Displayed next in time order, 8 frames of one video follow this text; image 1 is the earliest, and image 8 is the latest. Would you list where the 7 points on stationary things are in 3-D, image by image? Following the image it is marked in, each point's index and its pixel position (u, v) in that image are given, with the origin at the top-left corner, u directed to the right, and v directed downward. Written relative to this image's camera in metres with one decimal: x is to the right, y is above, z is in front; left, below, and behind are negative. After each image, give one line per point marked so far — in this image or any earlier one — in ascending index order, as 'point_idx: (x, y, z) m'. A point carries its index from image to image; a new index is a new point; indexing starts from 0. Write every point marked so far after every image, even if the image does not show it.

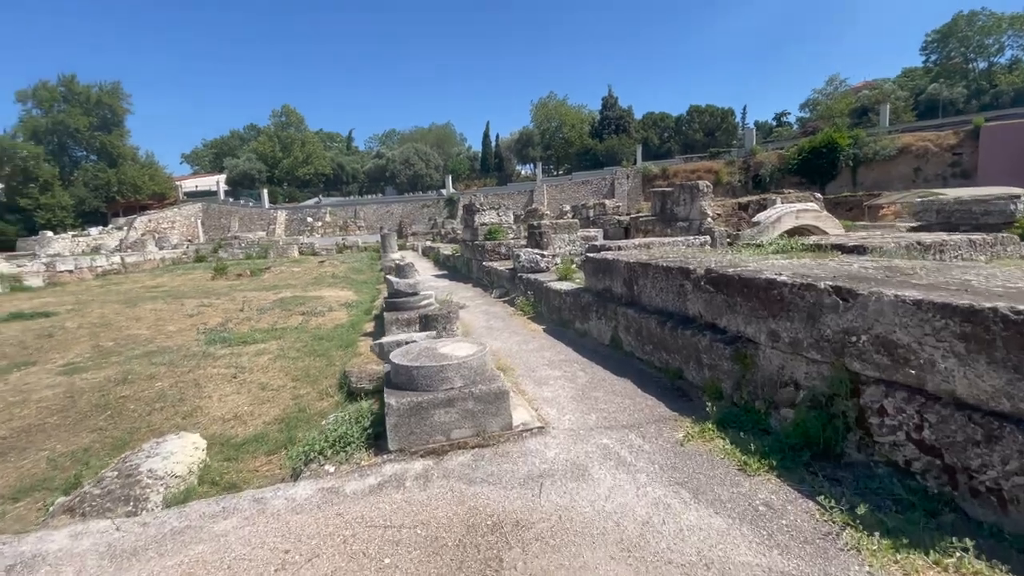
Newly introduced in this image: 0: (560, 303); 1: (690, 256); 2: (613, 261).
0: (+0.7, -0.2, +6.9) m
1: (+2.0, +0.4, +5.2) m
2: (+1.2, +0.3, +5.6) m
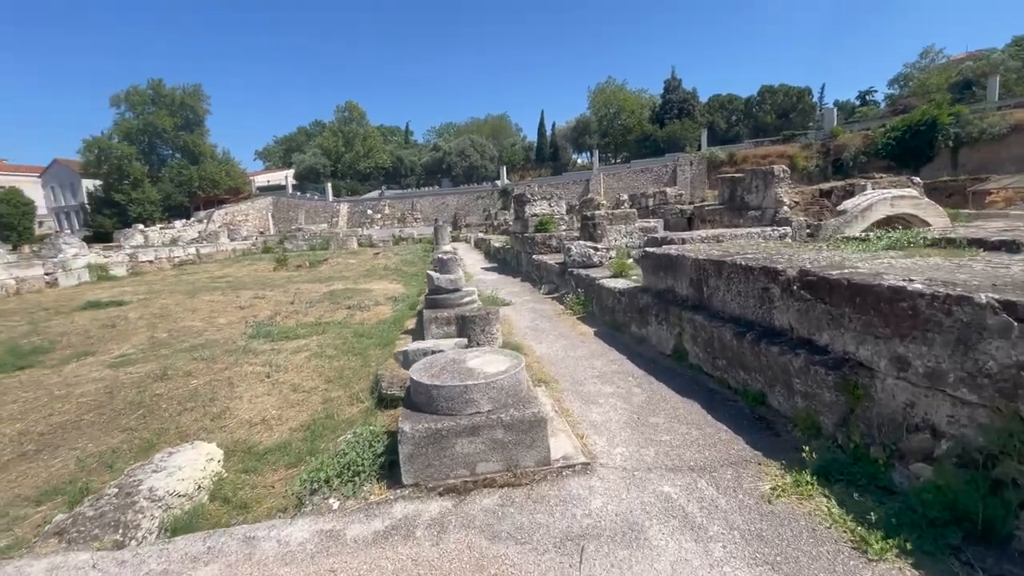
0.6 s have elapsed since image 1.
0: (+1.3, -0.2, +6.1) m
1: (+2.4, +0.3, +4.3) m
2: (+1.7, +0.3, +4.8) m
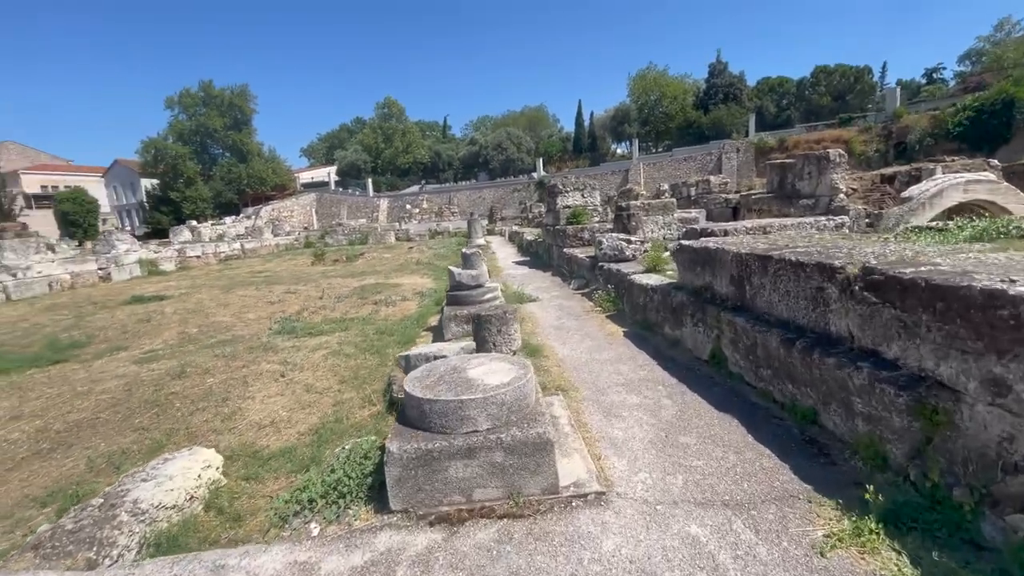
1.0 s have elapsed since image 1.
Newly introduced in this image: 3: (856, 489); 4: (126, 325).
0: (+1.6, -0.1, +5.7) m
1: (+2.5, +0.3, +3.8) m
2: (+1.9, +0.3, +4.3) m
3: (+1.8, -1.0, +2.4) m
4: (-7.1, -0.7, +8.6) m
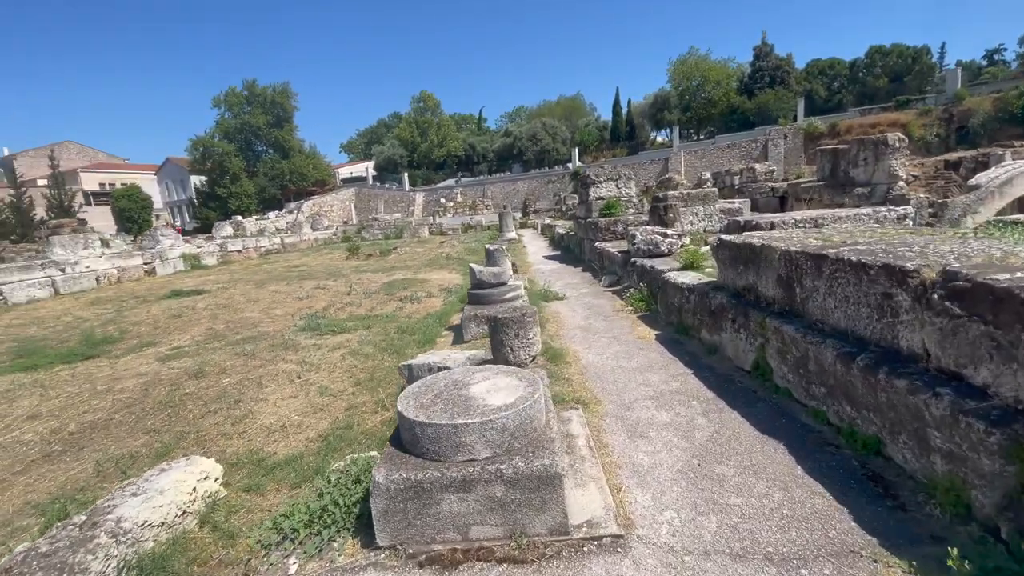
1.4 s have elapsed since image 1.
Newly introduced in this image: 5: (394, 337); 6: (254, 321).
0: (+1.9, -0.1, +5.2) m
1: (+2.6, +0.3, +3.2) m
2: (+2.0, +0.3, +3.8) m
3: (+1.8, -1.1, +2.0) m
4: (-6.6, -0.6, +8.8) m
5: (-1.7, -0.7, +6.7) m
6: (-4.6, -0.6, +8.4) m
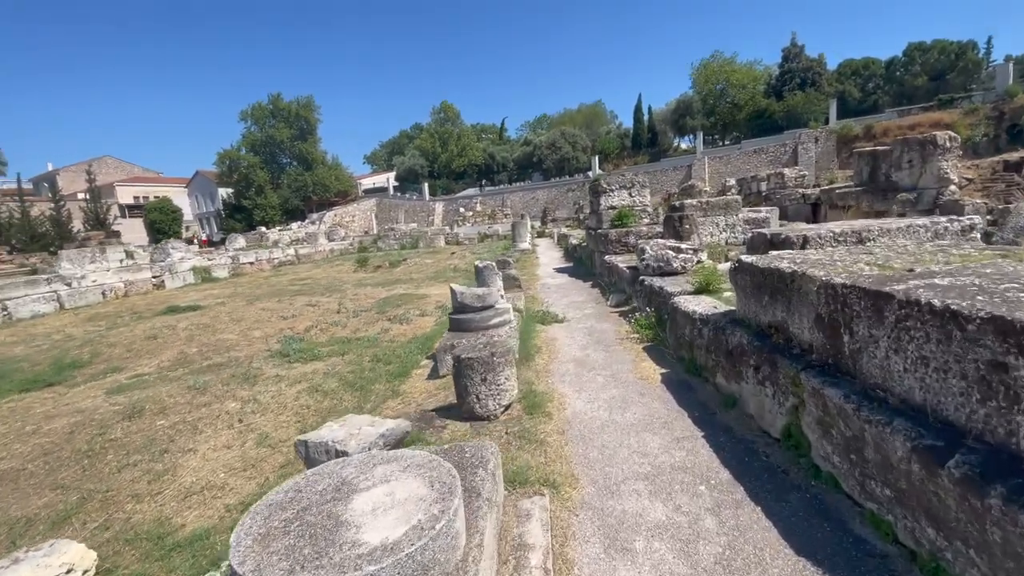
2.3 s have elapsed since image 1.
0: (+1.6, -0.4, +4.2) m
1: (+2.3, +0.1, +2.3) m
2: (+1.7, +0.1, +2.9) m
3: (+1.4, -1.3, +1.0) m
4: (-6.6, -0.9, +8.3) m
5: (-1.8, -1.0, +6.0) m
6: (-4.6, -0.9, +7.7) m
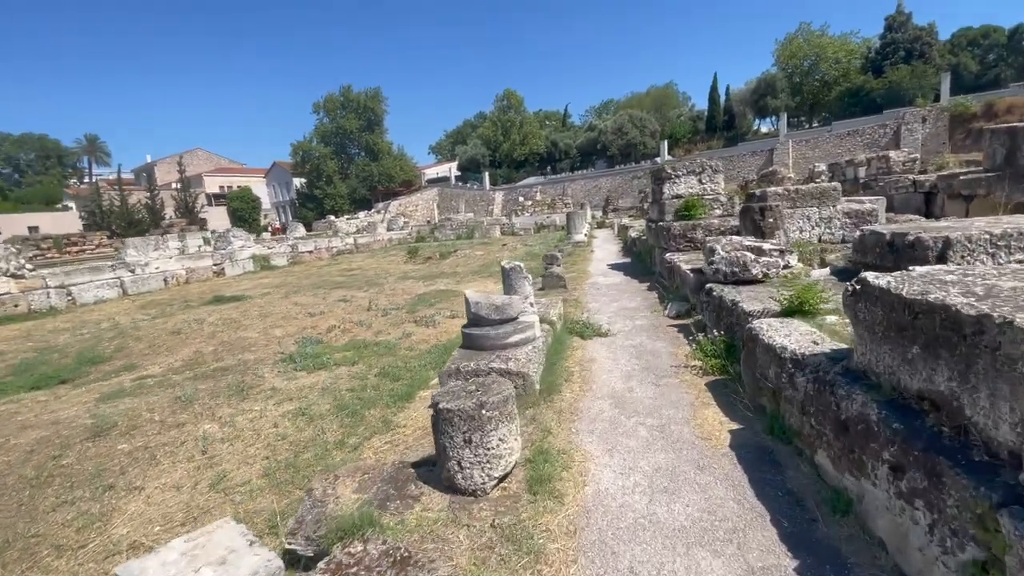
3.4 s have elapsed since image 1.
0: (+1.7, -0.6, +3.0) m
1: (+2.1, -0.1, +0.9) m
2: (+1.6, -0.1, +1.6) m
3: (+1.0, -1.5, -0.2) m
4: (-6.0, -0.8, +8.0) m
5: (-1.6, -1.0, +5.1) m
6: (-4.1, -0.9, +7.3) m
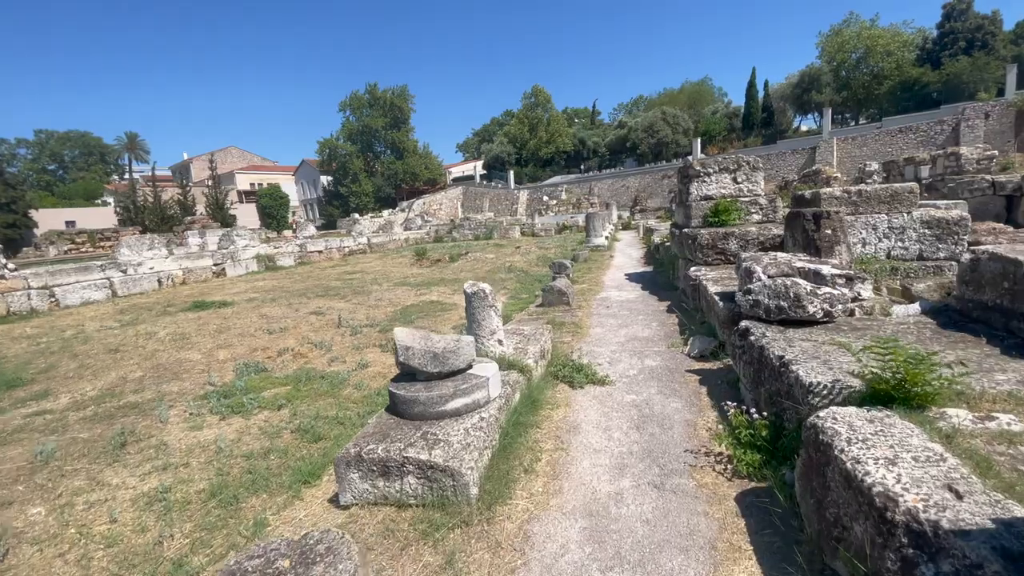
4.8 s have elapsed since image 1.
0: (+1.2, -0.9, +1.5) m
1: (+1.5, -0.5, -0.6) m
2: (+1.1, -0.4, +0.2) m
3: (+0.3, -1.8, -1.5) m
4: (-6.2, -1.0, +7.0) m
5: (-1.9, -1.3, +3.9) m
6: (-4.3, -1.1, +6.2) m
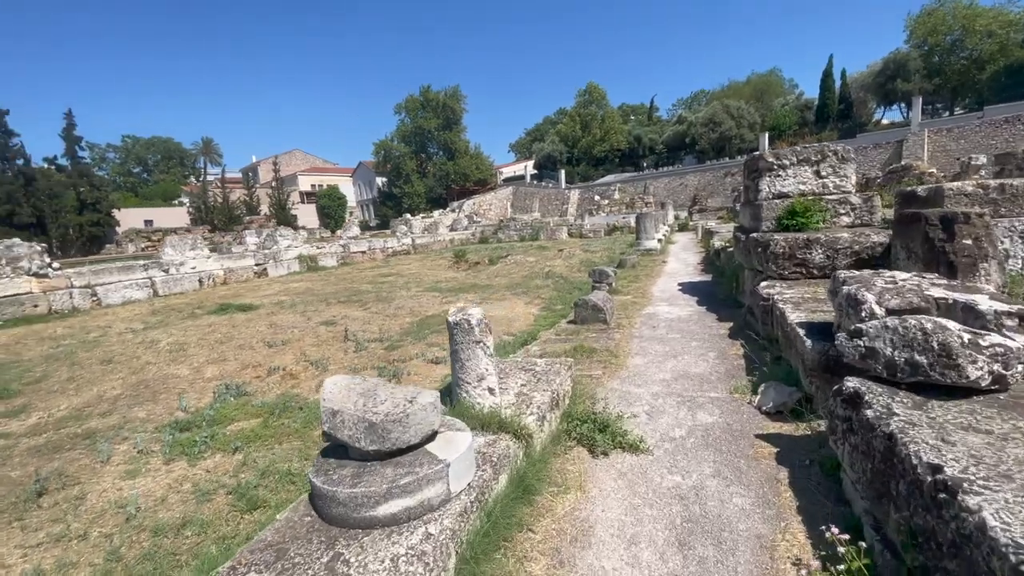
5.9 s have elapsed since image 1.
0: (+0.9, -1.1, +0.4) m
1: (+1.0, -0.7, -1.8) m
2: (+0.6, -0.6, -1.0) m
3: (-0.3, -2.0, -2.6) m
4: (-5.8, -1.0, +6.6) m
5: (-1.9, -1.4, +3.0) m
6: (-4.1, -1.2, +5.5) m
